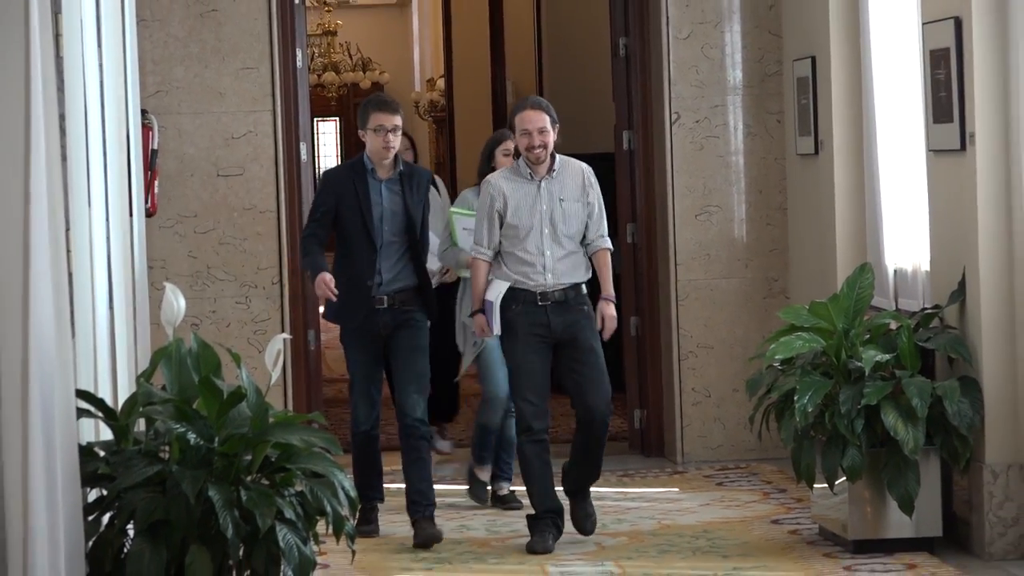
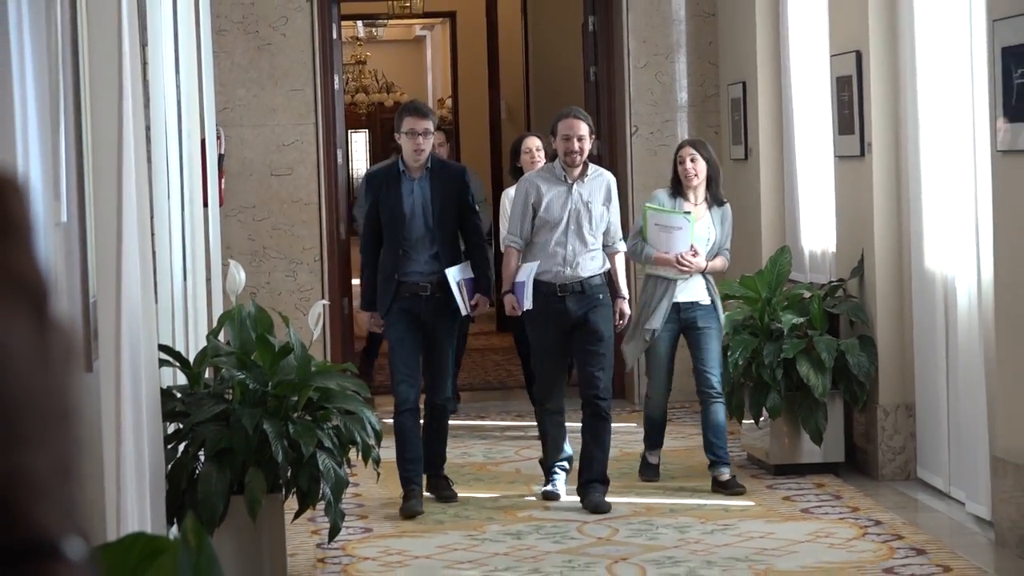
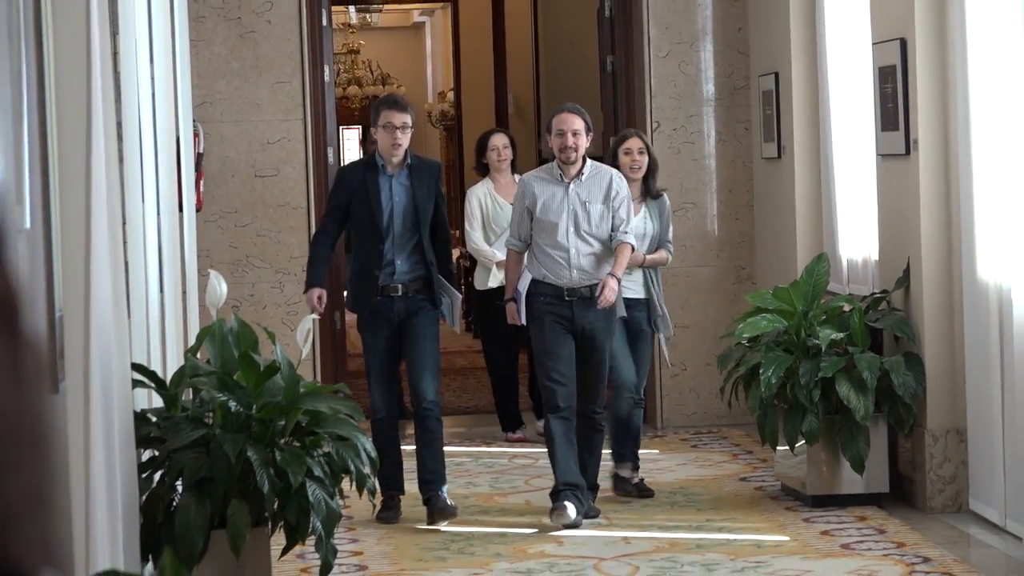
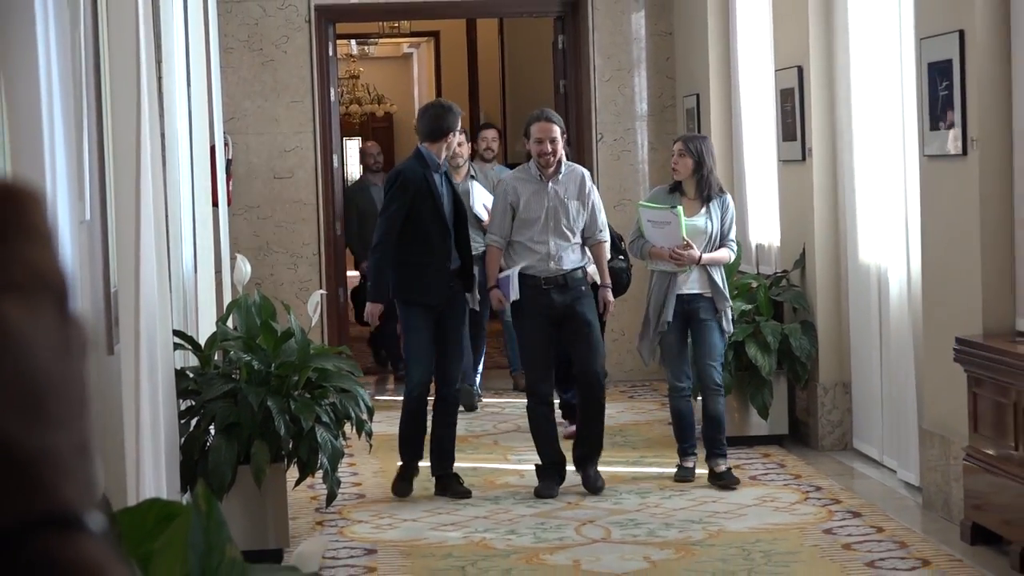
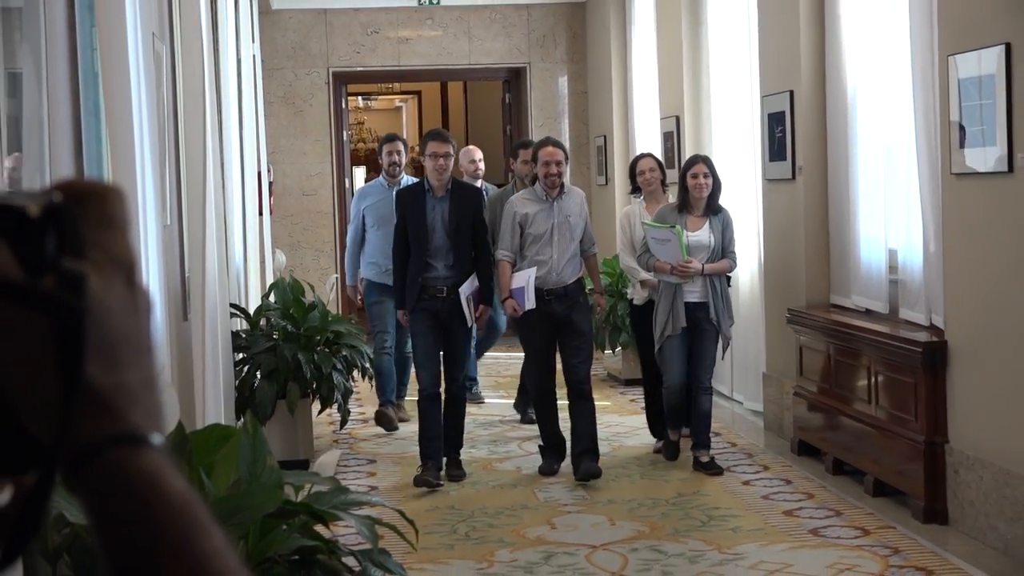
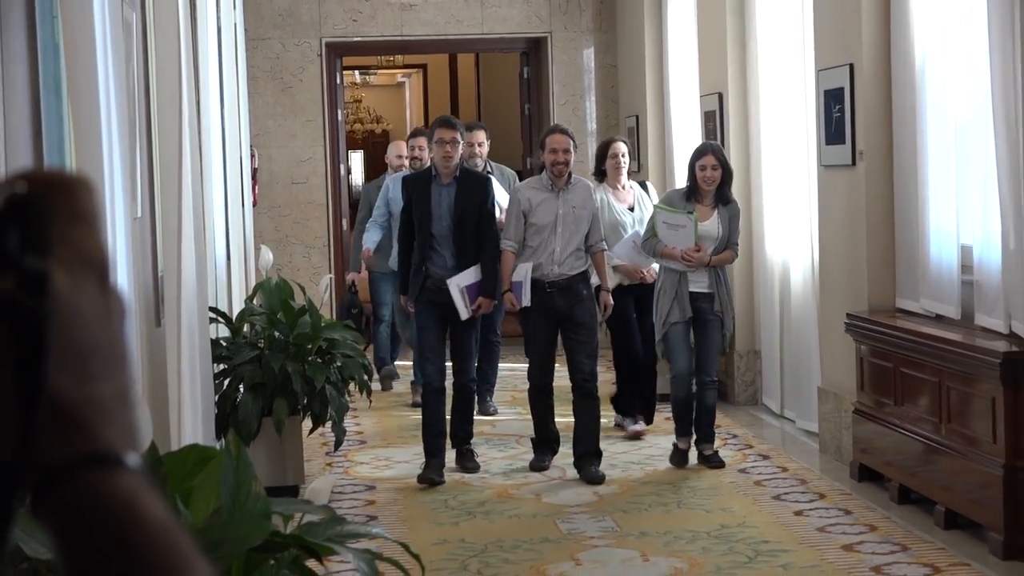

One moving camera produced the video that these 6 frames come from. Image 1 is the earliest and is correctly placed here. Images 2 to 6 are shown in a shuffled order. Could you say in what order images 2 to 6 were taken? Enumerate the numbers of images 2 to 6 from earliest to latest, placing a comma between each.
3, 2, 4, 6, 5
